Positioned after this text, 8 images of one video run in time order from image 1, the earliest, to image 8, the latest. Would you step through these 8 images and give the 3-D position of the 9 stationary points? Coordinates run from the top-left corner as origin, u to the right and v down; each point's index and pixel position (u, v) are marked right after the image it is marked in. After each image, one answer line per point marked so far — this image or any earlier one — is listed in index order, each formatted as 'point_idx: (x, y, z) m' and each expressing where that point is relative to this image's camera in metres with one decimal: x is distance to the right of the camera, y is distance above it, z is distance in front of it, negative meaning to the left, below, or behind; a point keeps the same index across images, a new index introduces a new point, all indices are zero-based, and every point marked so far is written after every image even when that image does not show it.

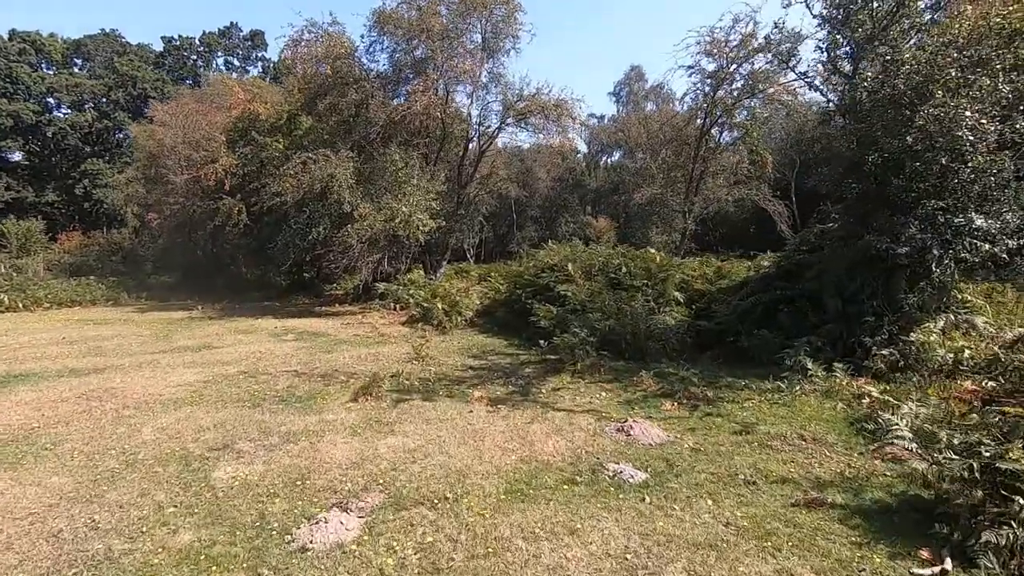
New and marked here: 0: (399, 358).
0: (-1.7, -1.1, +8.3) m
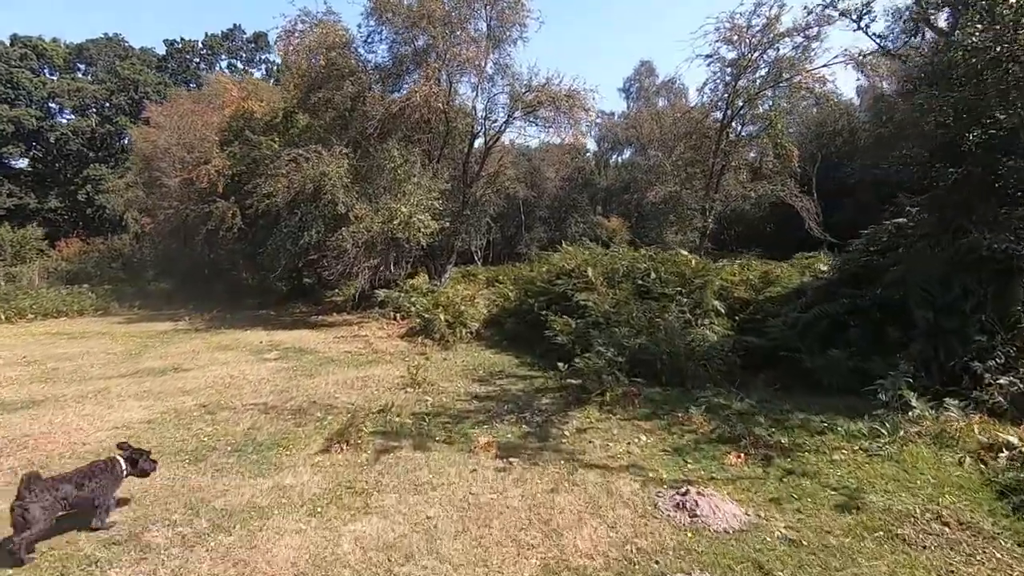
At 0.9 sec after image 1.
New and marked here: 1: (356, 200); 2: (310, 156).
0: (-1.6, -1.3, +7.1) m
1: (-4.1, +2.3, +14.1) m
2: (-5.4, +3.5, +14.4) m
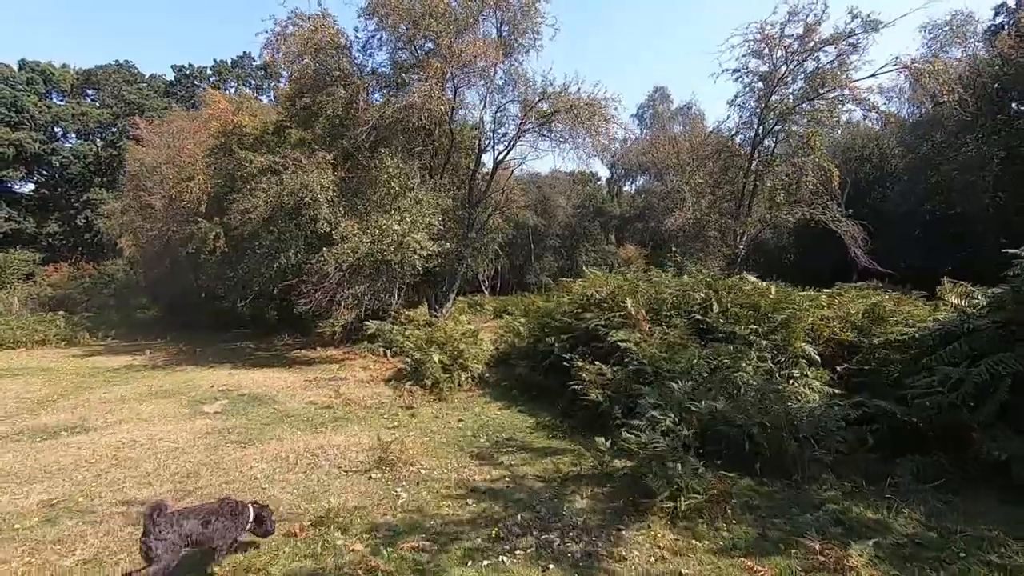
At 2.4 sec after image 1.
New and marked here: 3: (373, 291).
0: (-1.4, -1.6, +4.9) m
1: (-3.8, +1.6, +12.1) m
2: (-5.1, +2.7, +12.5) m
3: (-3.2, -0.1, +12.5) m
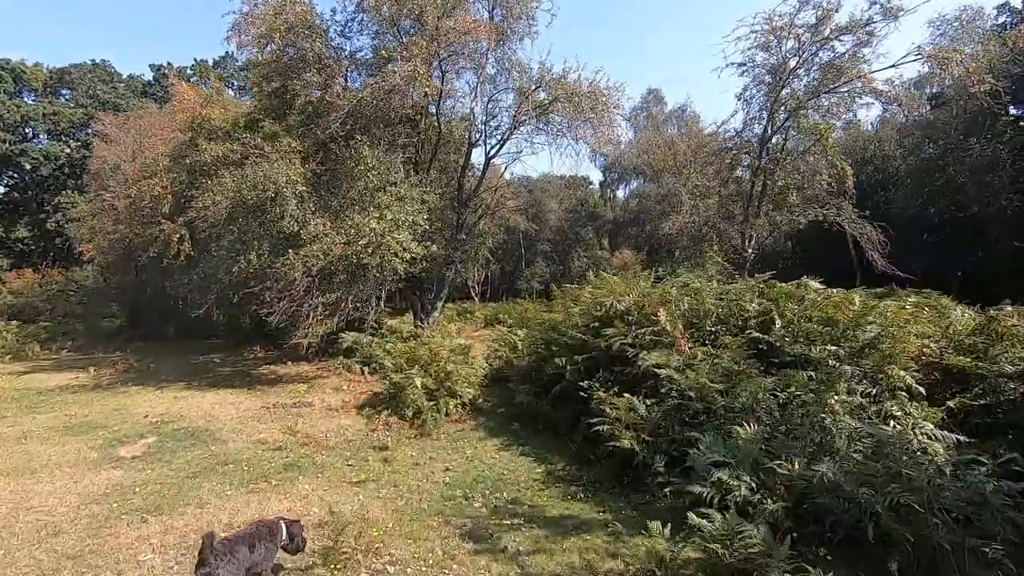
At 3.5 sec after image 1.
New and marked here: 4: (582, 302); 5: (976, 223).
0: (-1.4, -1.6, +3.3) m
1: (-3.9, +1.4, +10.6) m
2: (-5.2, +2.6, +10.9) m
3: (-3.3, -0.3, +11.0) m
4: (+1.0, -0.2, +7.4) m
5: (+17.1, +2.4, +19.9) m
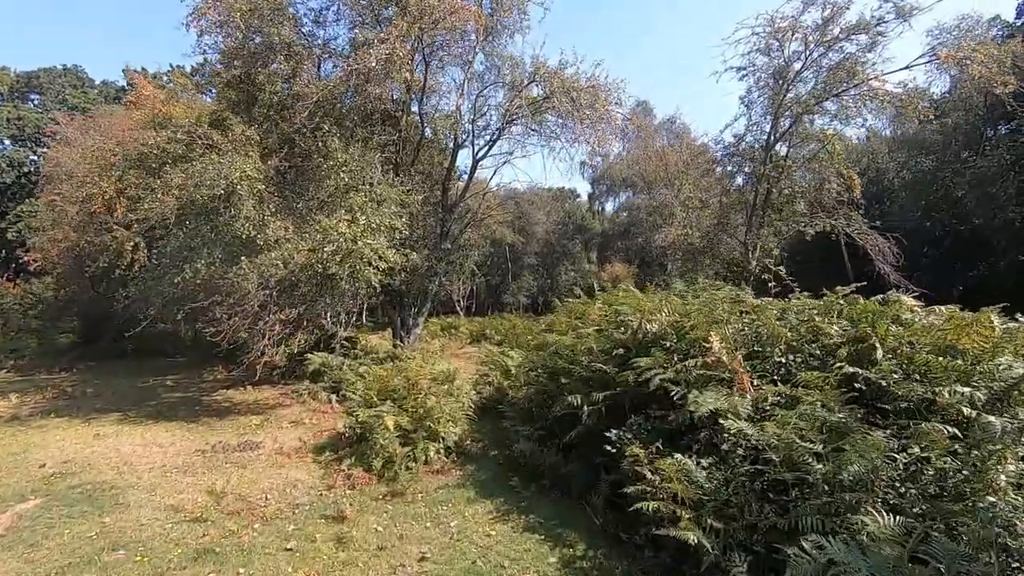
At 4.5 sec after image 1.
0: (-1.3, -1.7, +1.9) m
1: (-4.0, +1.2, +9.1) m
2: (-5.3, +2.3, +9.5) m
3: (-3.5, -0.5, +9.5) m
4: (+0.9, -0.4, +6.1) m
5: (+16.7, +1.9, +19.1) m
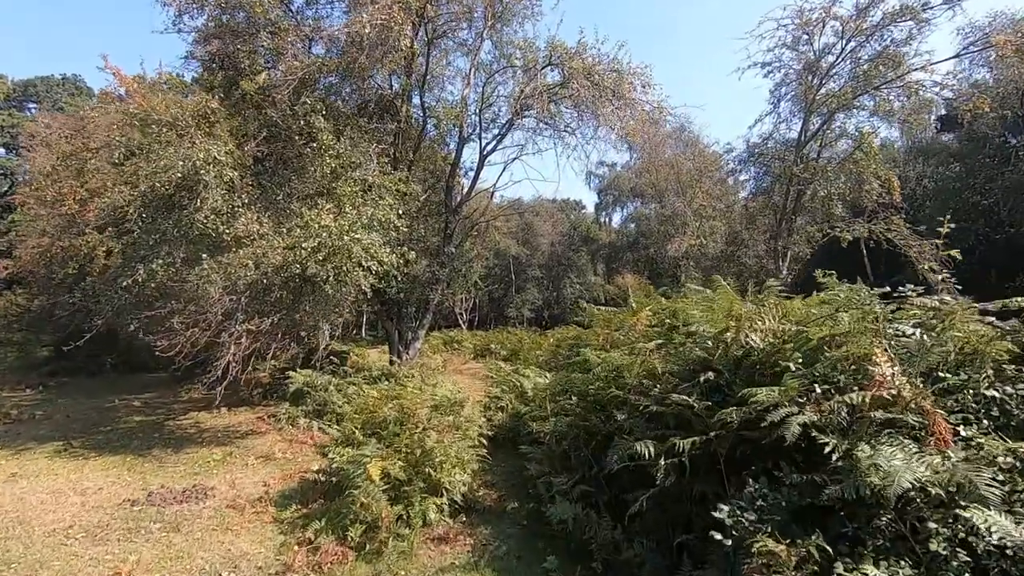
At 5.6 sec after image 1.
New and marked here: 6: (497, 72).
0: (-1.1, -1.6, +0.4) m
1: (-3.8, +1.1, +7.7) m
2: (-5.1, +2.3, +8.1) m
3: (-3.2, -0.6, +8.1) m
4: (+1.1, -0.4, +4.6) m
5: (+16.9, +1.5, +17.6) m
6: (-0.3, +4.9, +11.9) m
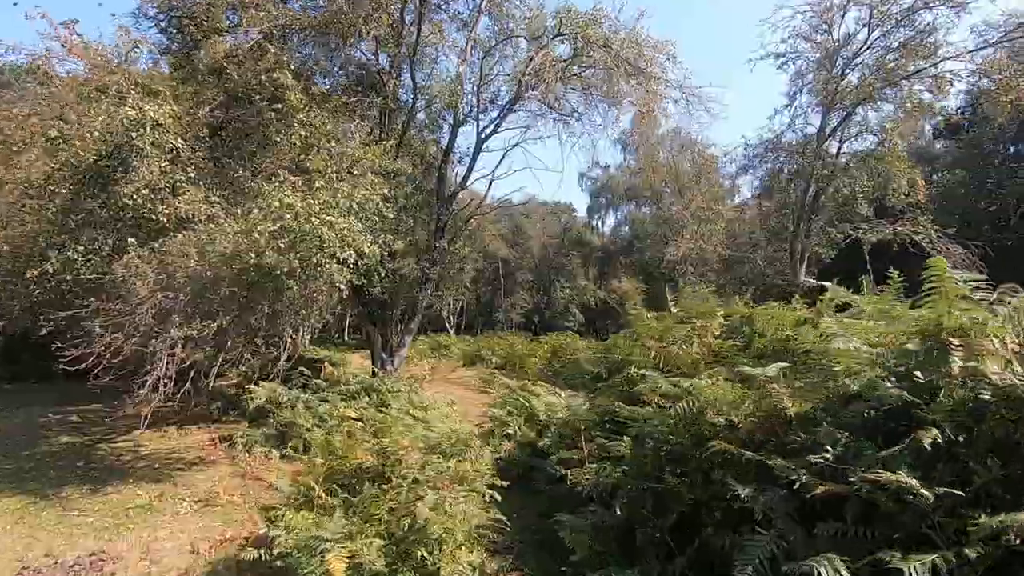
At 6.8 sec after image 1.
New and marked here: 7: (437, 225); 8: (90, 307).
0: (-0.8, -1.5, -1.0) m
1: (-3.6, +1.2, +6.2) m
2: (-4.9, +2.3, +6.6) m
3: (-3.1, -0.6, +6.6) m
4: (+1.3, -0.4, +3.2) m
5: (+16.8, +1.2, +16.6) m
6: (-0.2, +4.8, +10.6) m
7: (-1.5, +1.2, +10.6) m
8: (-4.8, -0.2, +6.1) m
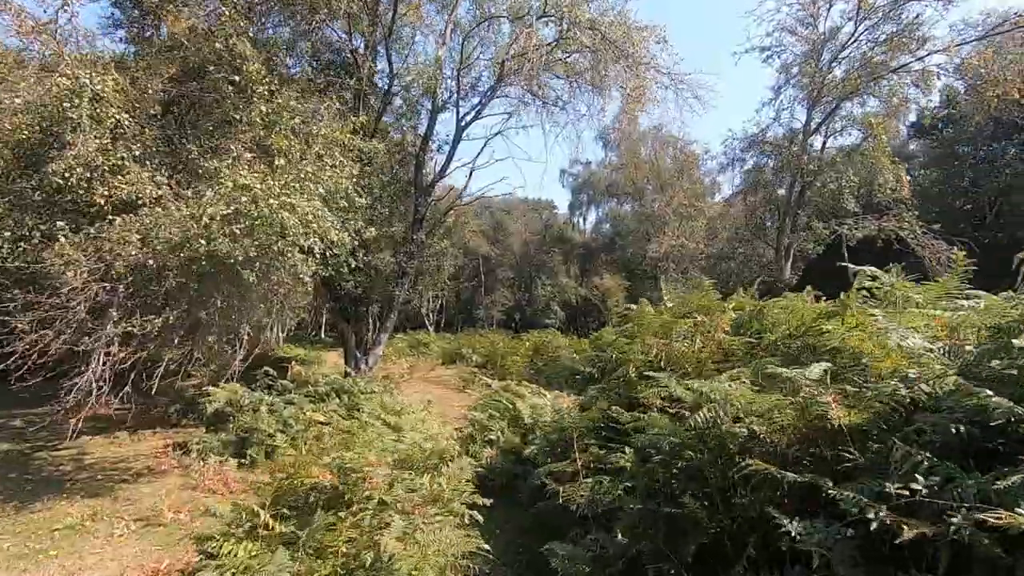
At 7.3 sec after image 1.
0: (-0.8, -1.5, -1.6) m
1: (-3.8, +1.3, +5.6) m
2: (-5.1, +2.4, +5.9) m
3: (-3.3, -0.5, +6.0) m
4: (+1.3, -0.3, +2.8) m
5: (+16.2, +1.3, +16.7) m
6: (-0.6, +4.9, +10.0) m
7: (-1.8, +1.3, +10.0) m
8: (-4.9, -0.1, +5.5) m
